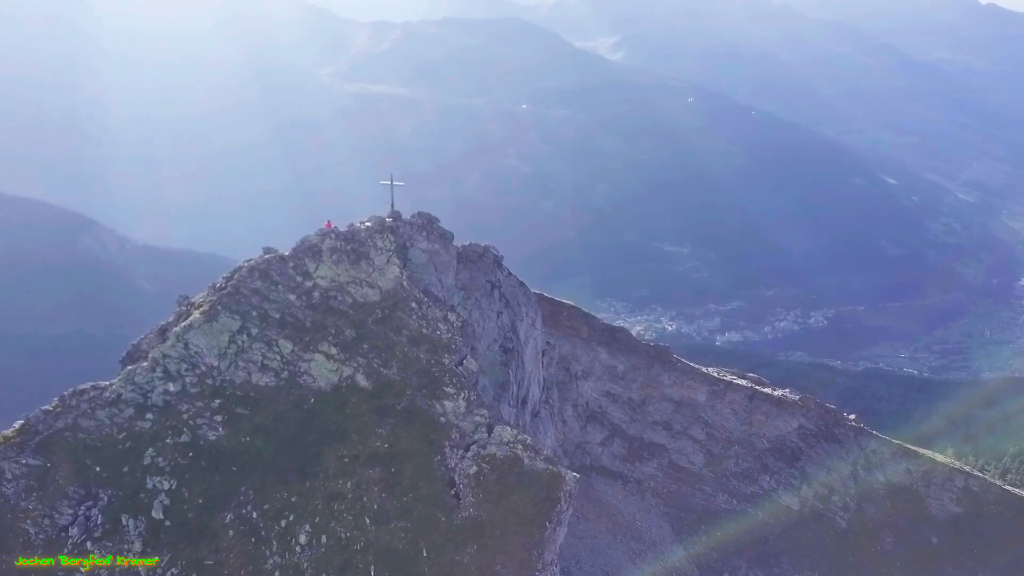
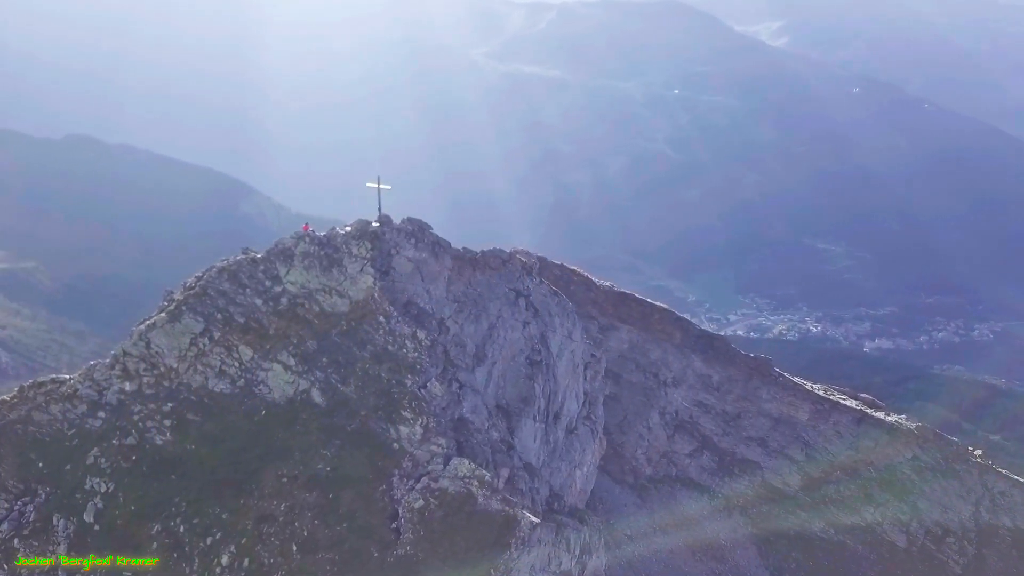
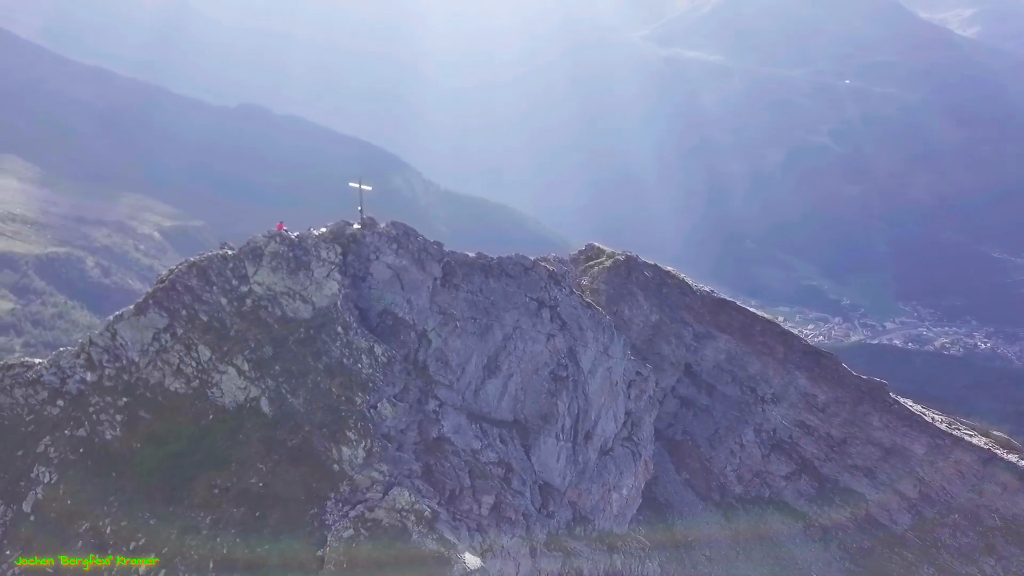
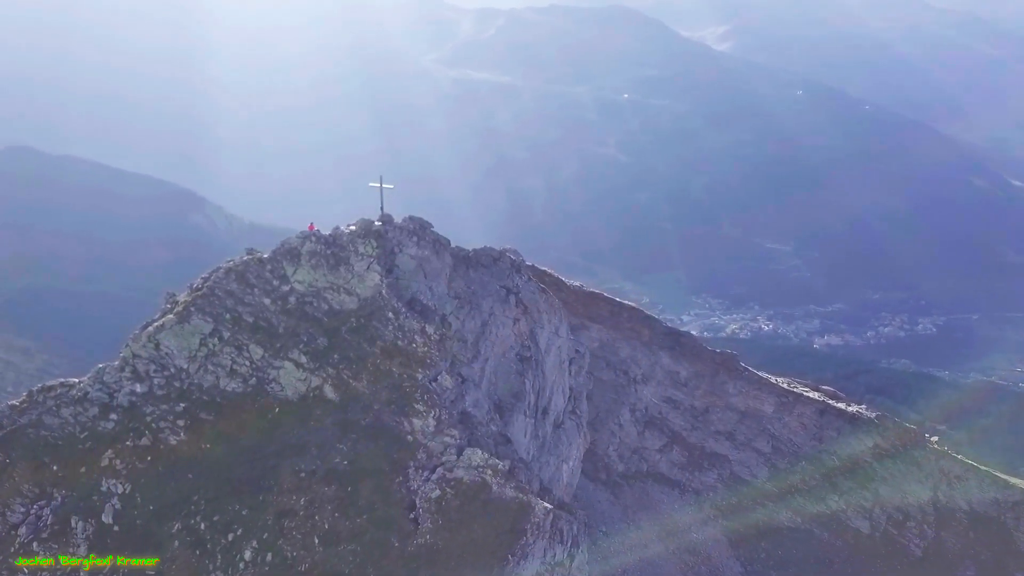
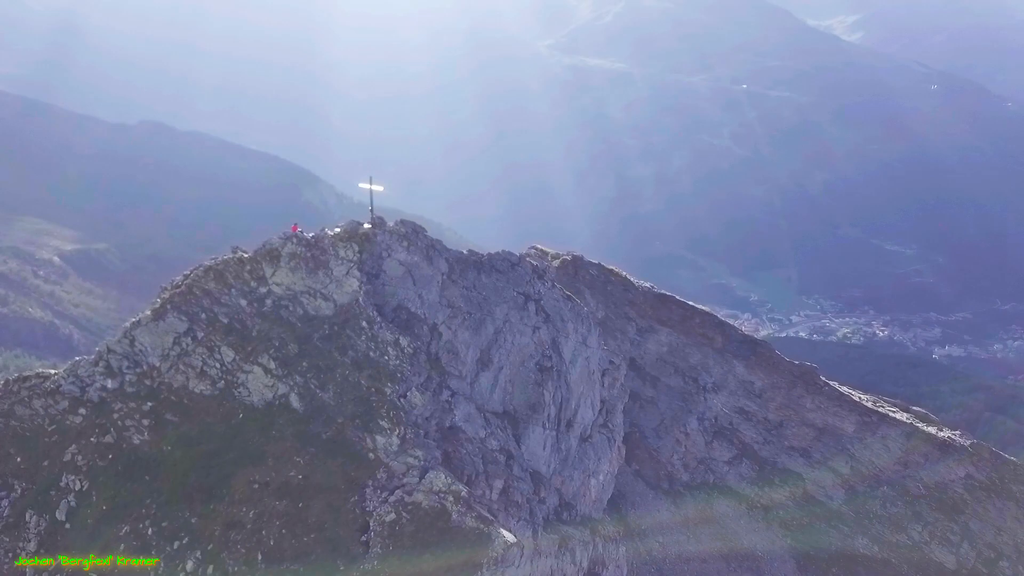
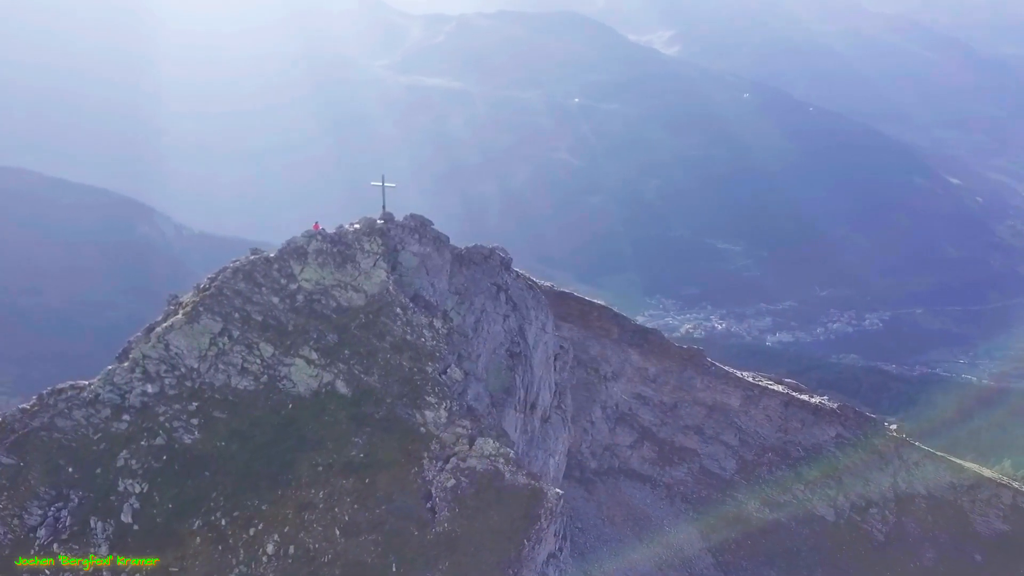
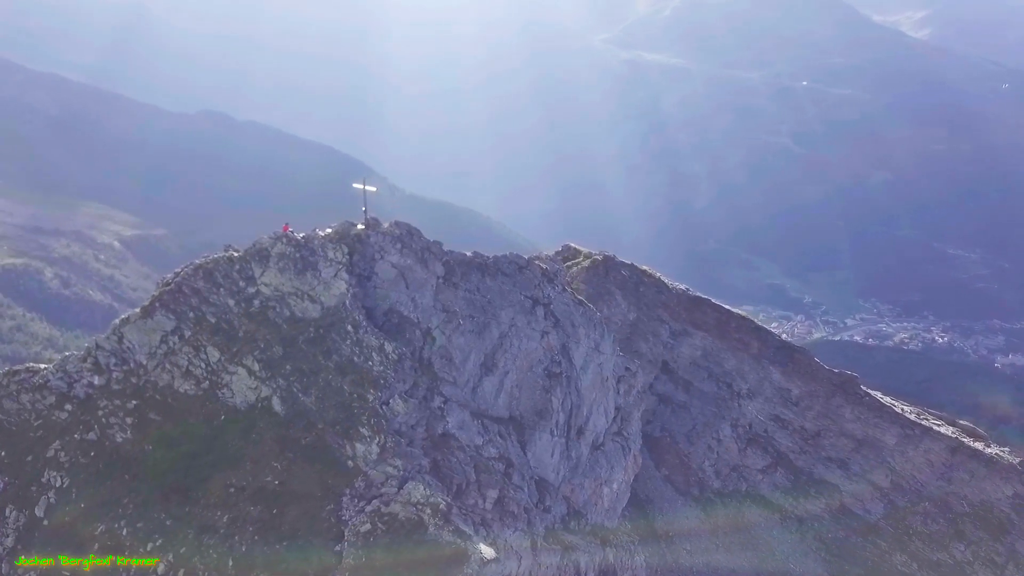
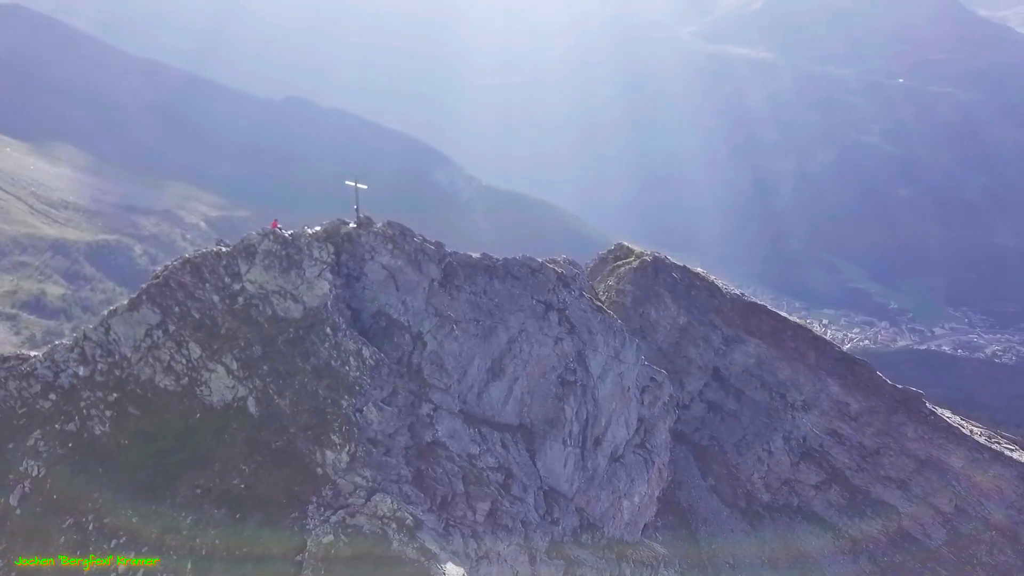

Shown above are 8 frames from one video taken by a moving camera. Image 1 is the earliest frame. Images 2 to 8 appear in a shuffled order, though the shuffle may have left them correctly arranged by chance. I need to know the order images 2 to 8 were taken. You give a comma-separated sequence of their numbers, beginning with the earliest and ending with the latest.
6, 4, 2, 5, 7, 3, 8
